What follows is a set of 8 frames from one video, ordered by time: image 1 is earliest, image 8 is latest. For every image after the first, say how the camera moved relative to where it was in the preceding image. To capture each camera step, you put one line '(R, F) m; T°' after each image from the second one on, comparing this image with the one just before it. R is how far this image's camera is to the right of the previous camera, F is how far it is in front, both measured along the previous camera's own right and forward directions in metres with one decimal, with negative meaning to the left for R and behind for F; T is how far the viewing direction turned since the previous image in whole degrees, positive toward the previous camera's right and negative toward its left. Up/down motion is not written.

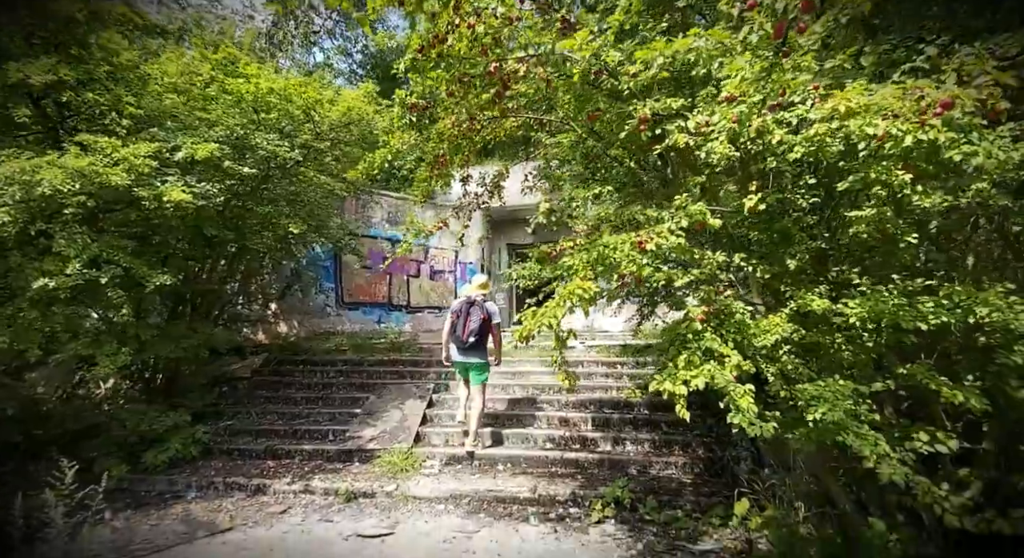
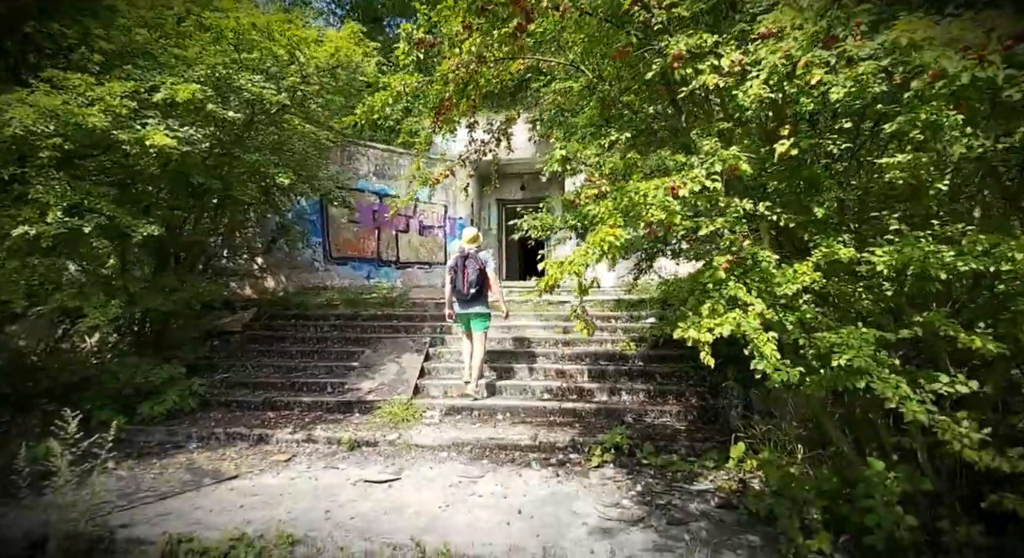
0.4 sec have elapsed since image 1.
(-0.2, 0.0) m; +2°
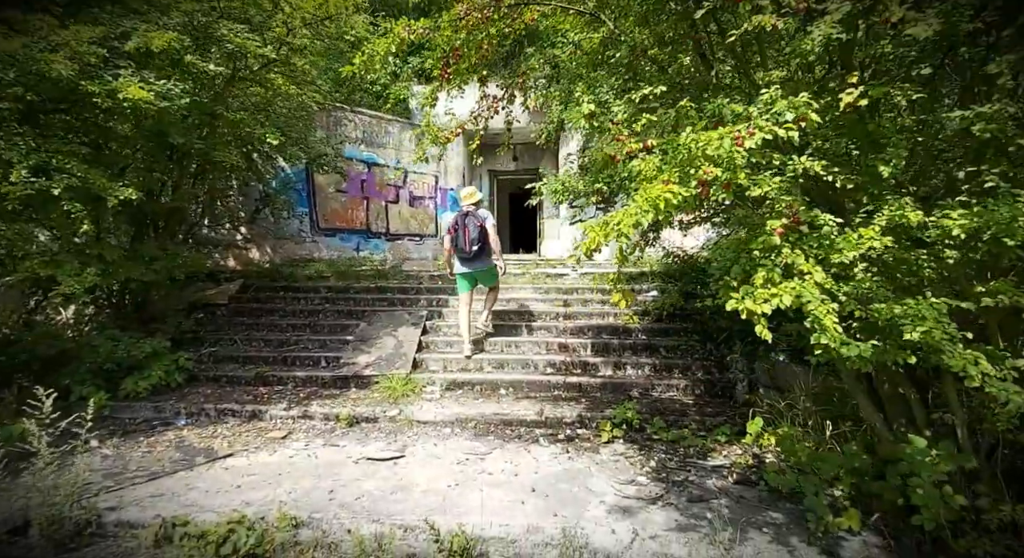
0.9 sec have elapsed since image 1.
(-0.2, +0.2) m; +2°
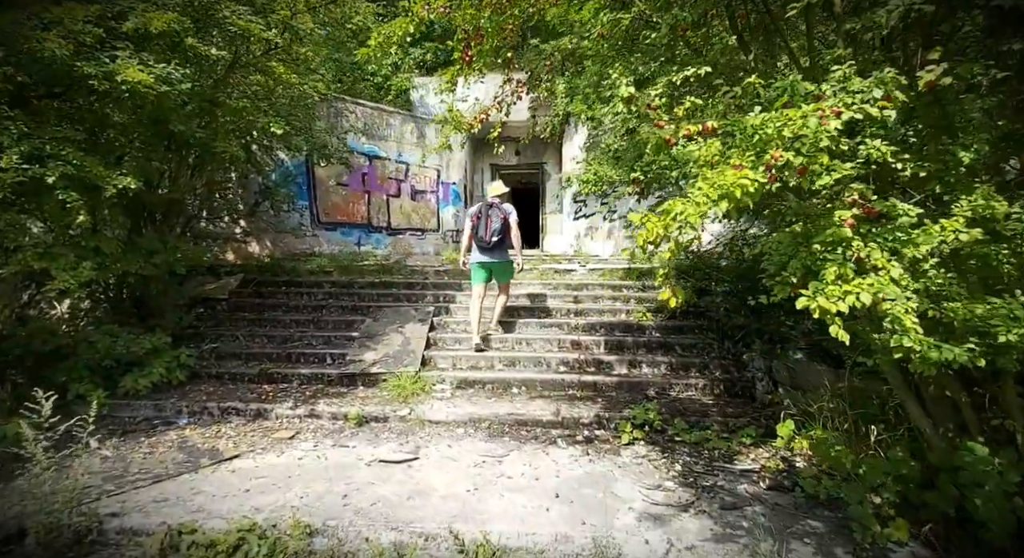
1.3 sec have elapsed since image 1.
(-0.2, +0.2) m; 0°
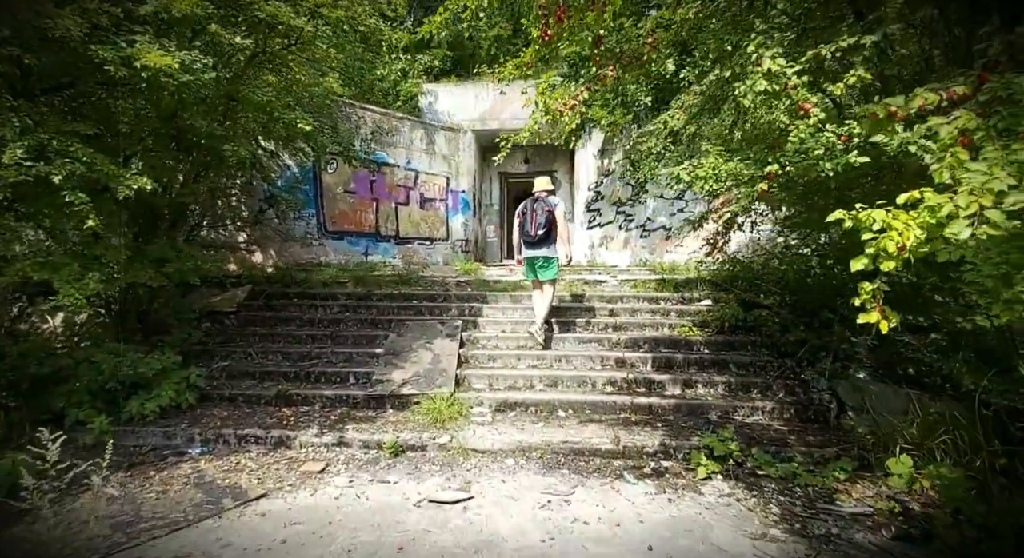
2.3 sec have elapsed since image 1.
(-0.4, +0.4) m; +1°
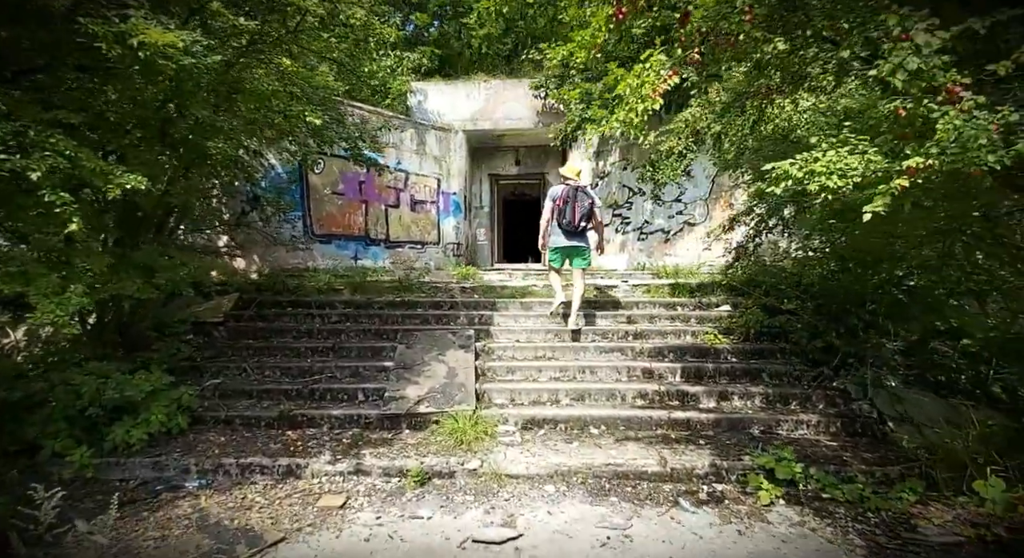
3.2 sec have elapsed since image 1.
(-0.4, +0.3) m; +3°
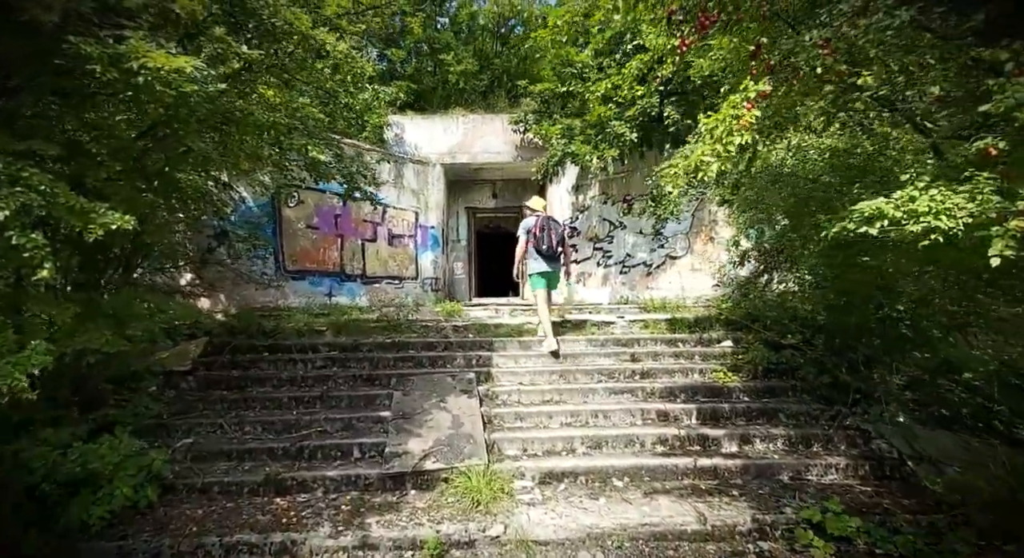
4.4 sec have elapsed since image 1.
(-0.4, +0.3) m; +4°
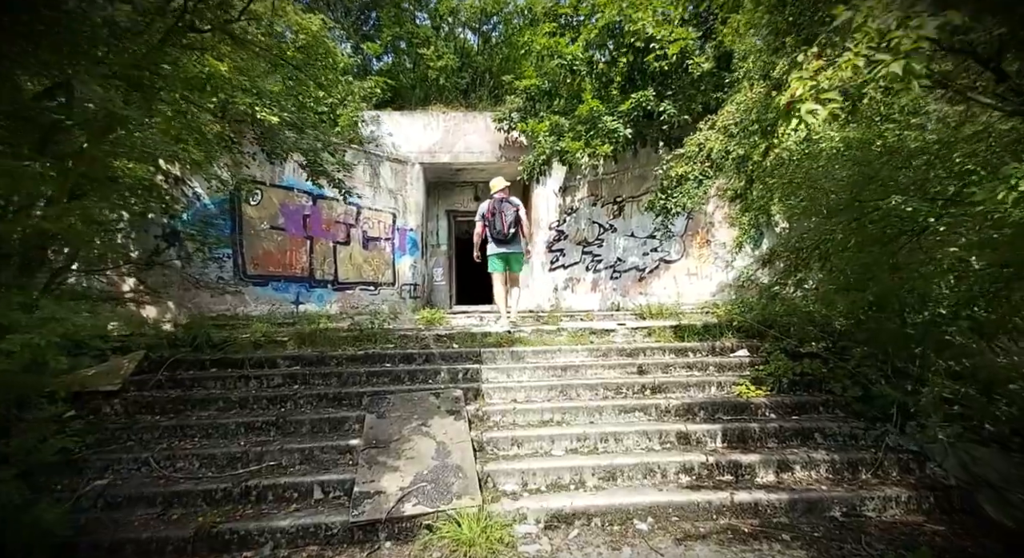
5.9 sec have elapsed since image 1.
(-0.1, +0.7) m; +2°
